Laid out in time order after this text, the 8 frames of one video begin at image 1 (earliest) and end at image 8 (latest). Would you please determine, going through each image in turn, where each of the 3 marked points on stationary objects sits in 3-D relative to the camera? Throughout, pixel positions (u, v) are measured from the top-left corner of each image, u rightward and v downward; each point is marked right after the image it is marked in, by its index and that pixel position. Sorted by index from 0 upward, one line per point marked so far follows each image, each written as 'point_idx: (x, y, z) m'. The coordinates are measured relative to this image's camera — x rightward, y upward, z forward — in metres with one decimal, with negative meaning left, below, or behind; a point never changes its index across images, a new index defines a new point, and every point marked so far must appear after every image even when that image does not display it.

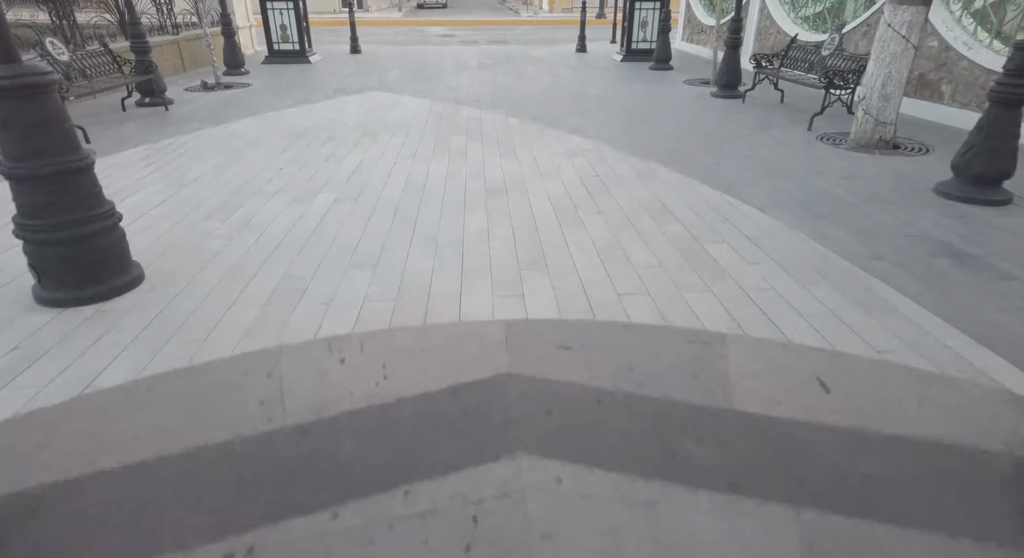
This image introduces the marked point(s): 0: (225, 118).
0: (-3.7, +2.1, +8.2) m
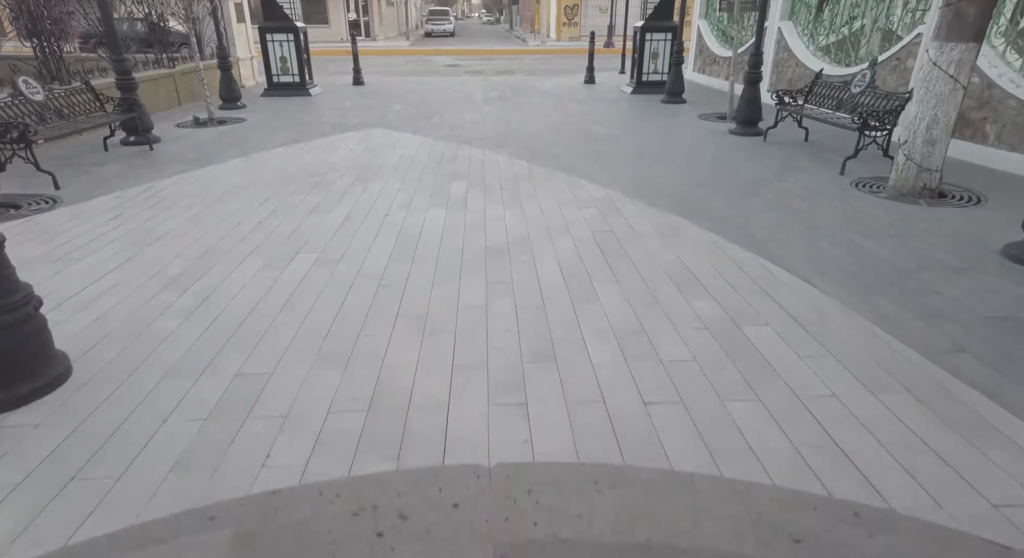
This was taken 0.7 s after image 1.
0: (-3.6, +1.5, +7.7) m
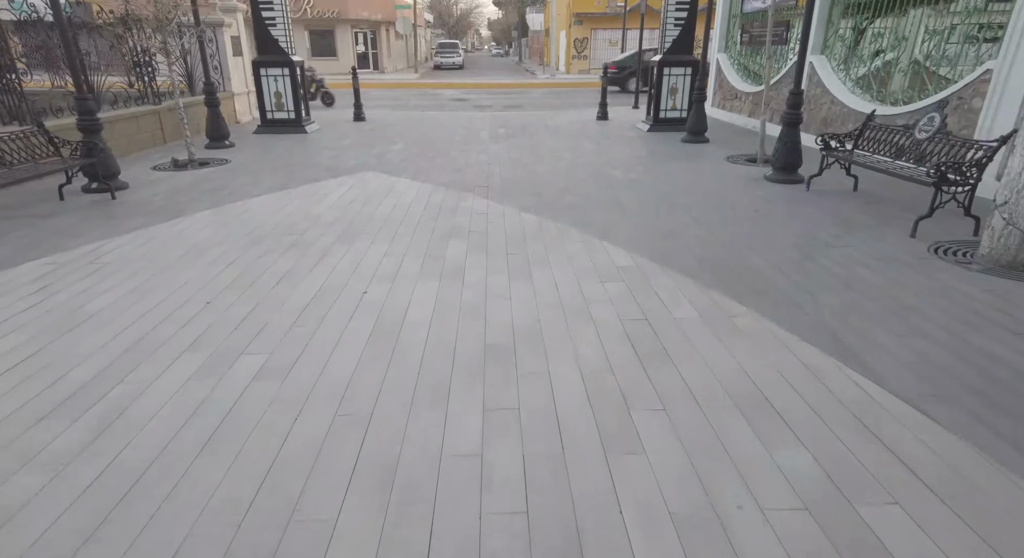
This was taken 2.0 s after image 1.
0: (-3.5, +0.7, +6.8) m
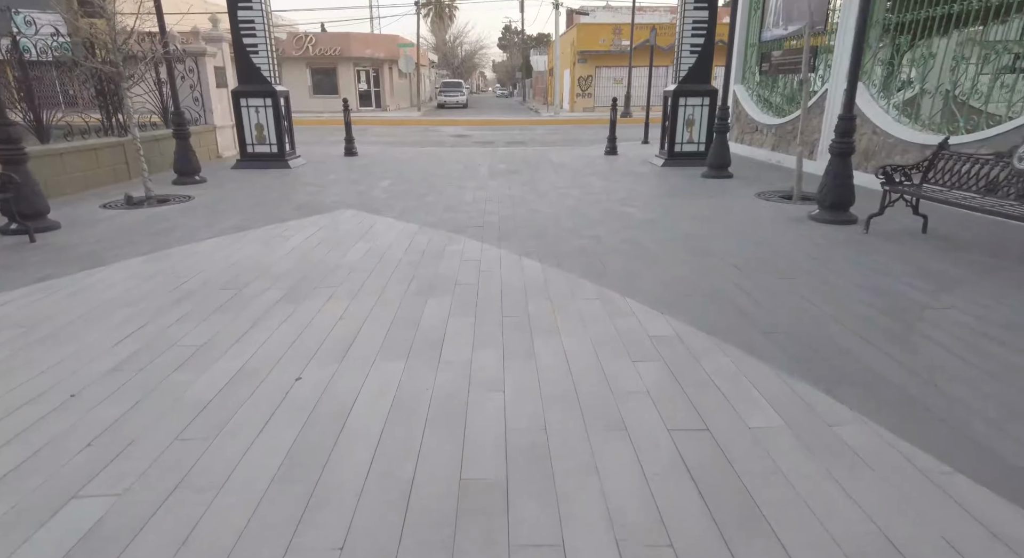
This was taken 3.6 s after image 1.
0: (-3.5, +0.2, +5.6) m
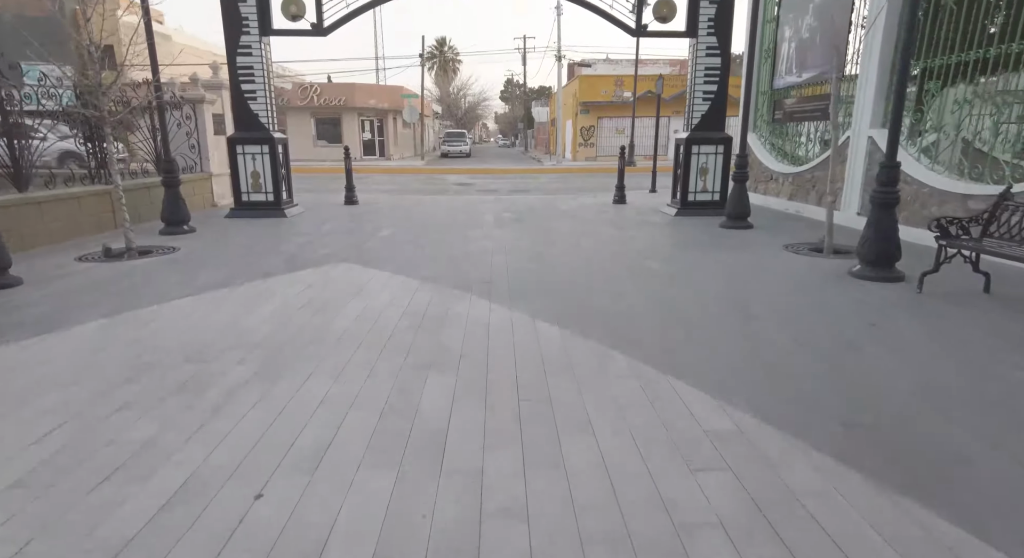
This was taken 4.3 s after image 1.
0: (-3.4, -0.3, +5.0) m
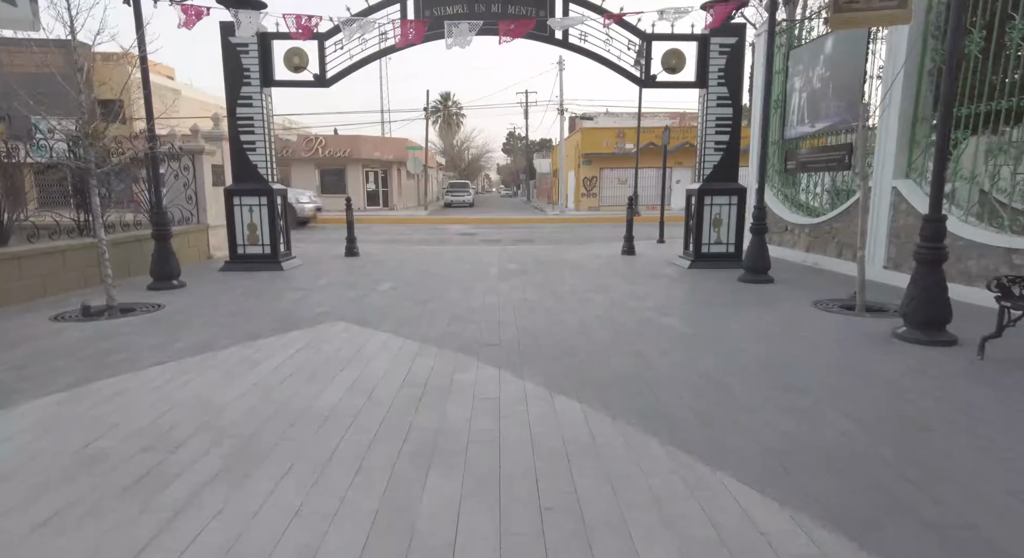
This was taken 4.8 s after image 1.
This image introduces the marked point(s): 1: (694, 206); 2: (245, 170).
0: (-3.3, -0.7, +4.4) m
1: (+3.3, +1.3, +11.6) m
2: (-4.7, +1.9, +11.4) m
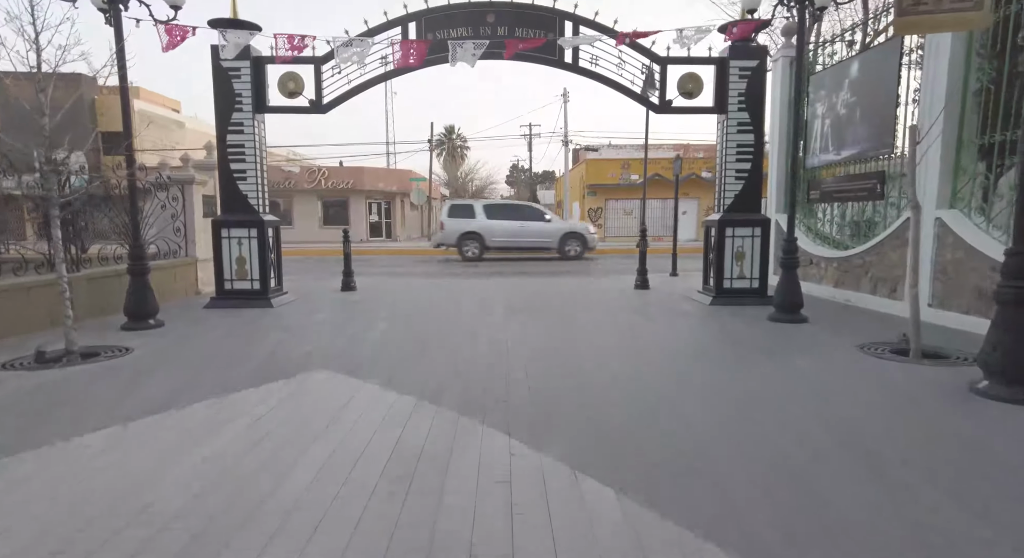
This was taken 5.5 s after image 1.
0: (-3.3, -1.0, +3.6) m
1: (+3.4, +0.7, +10.8) m
2: (-4.6, +1.3, +10.7) m
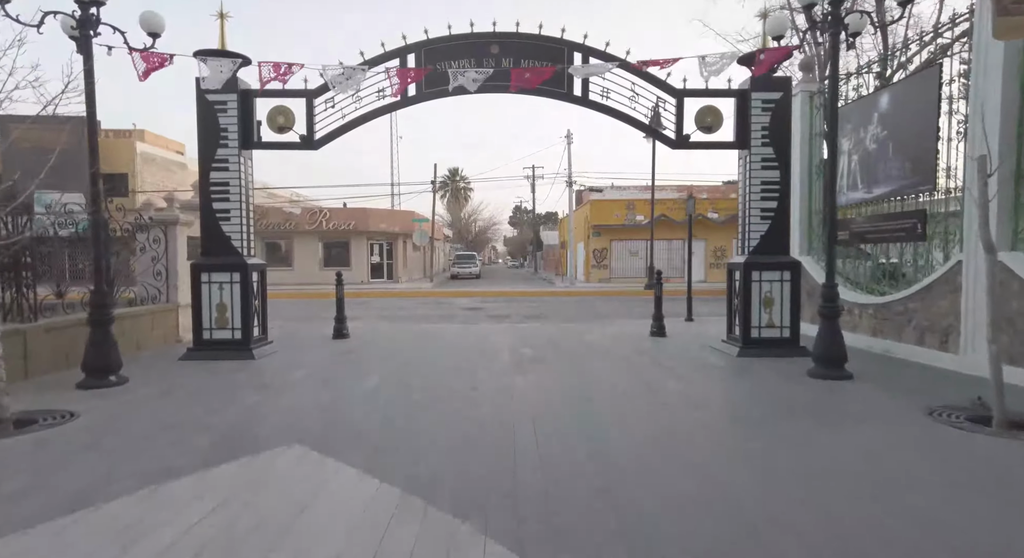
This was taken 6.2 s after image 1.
0: (-3.2, -1.3, +2.6) m
1: (+3.5, 0.0, +9.9) m
2: (-4.5, +0.6, +9.9) m
